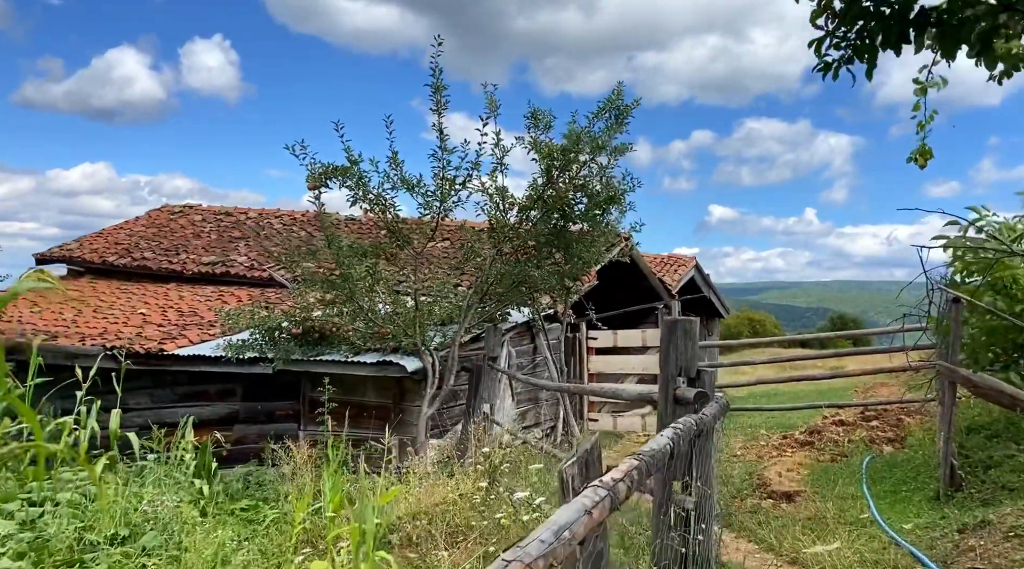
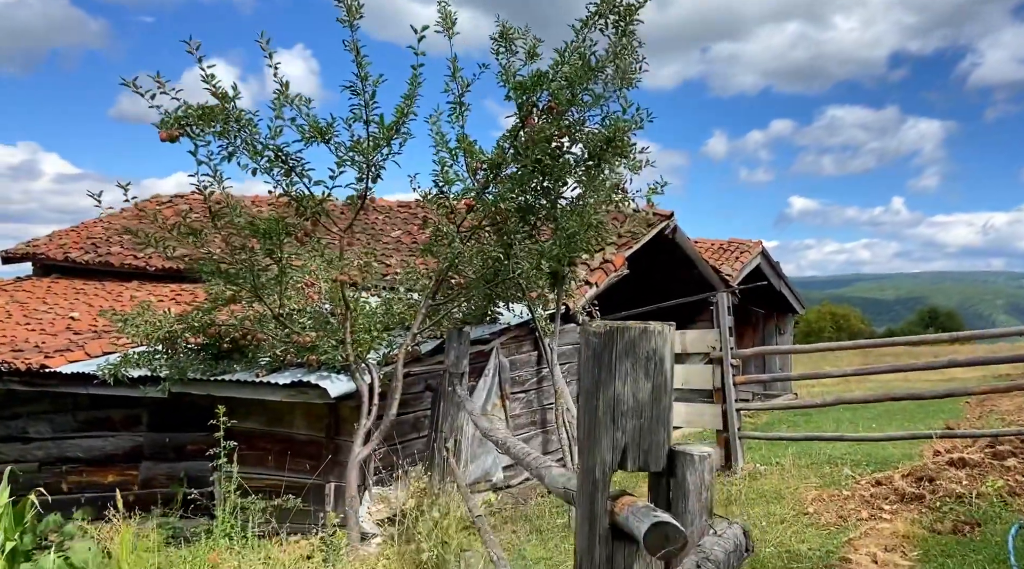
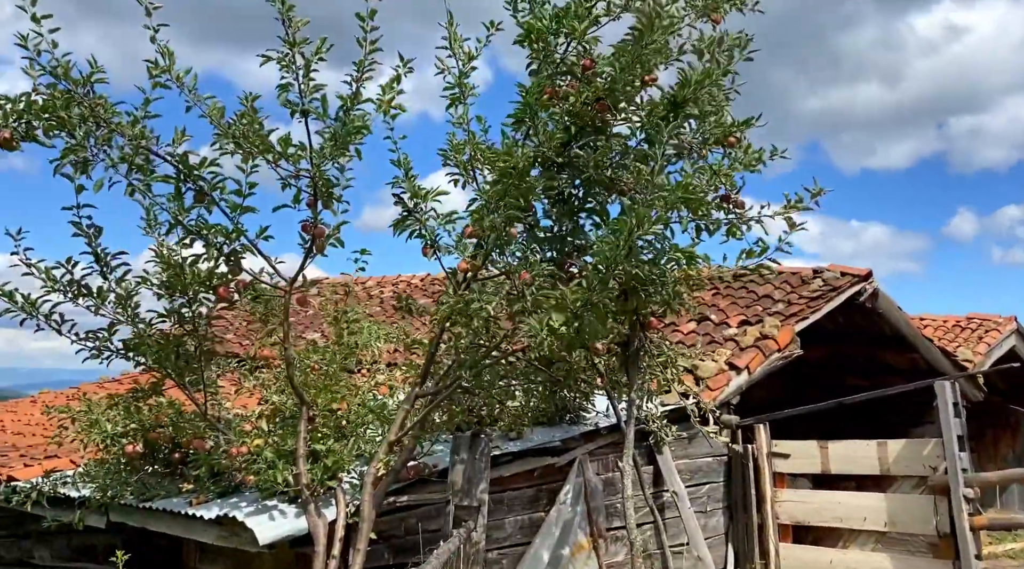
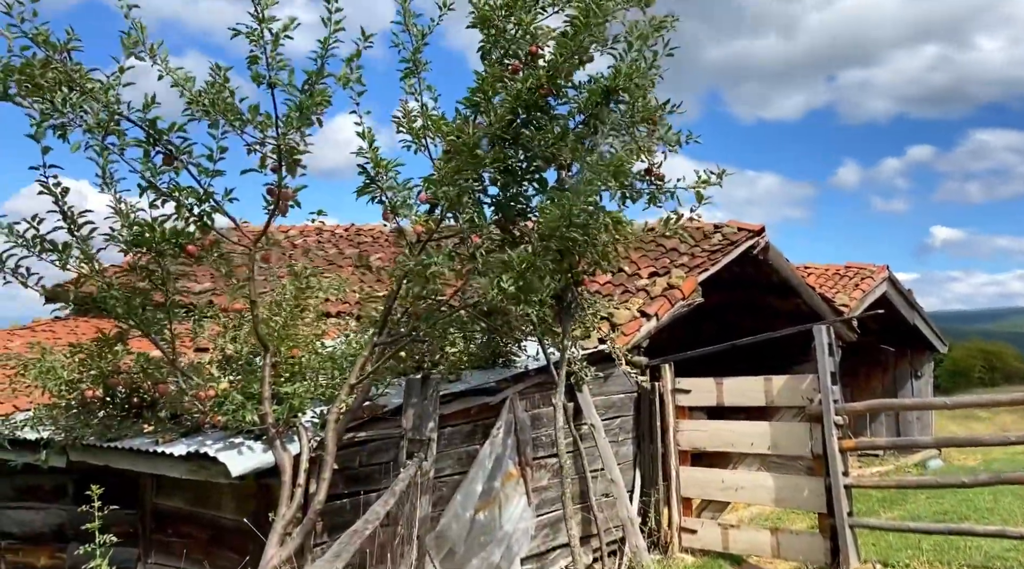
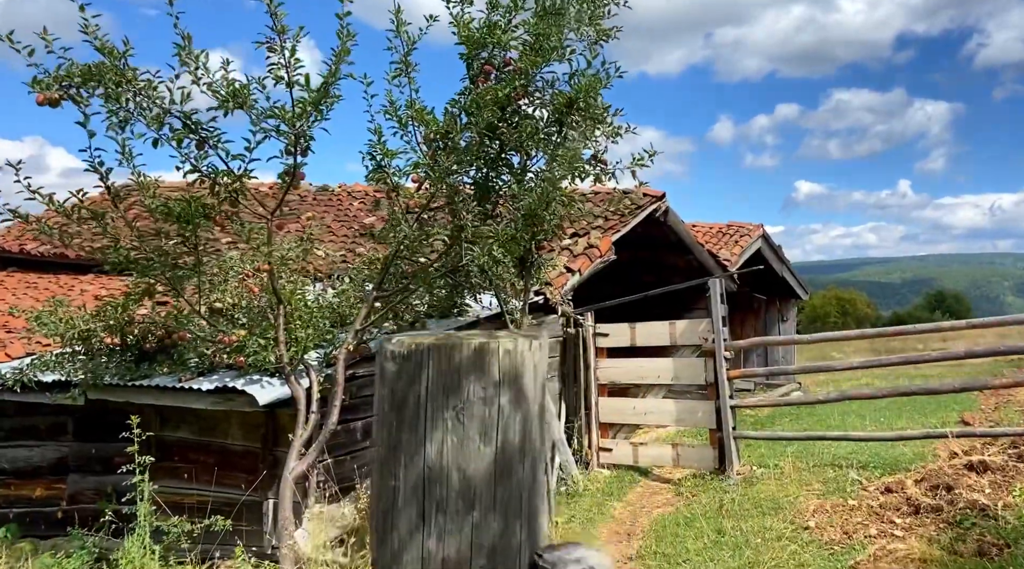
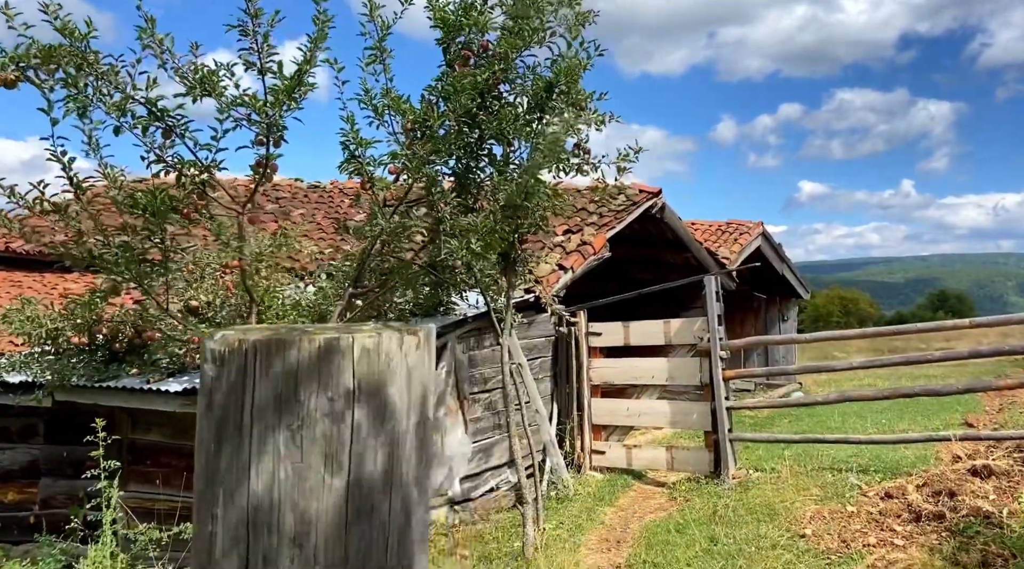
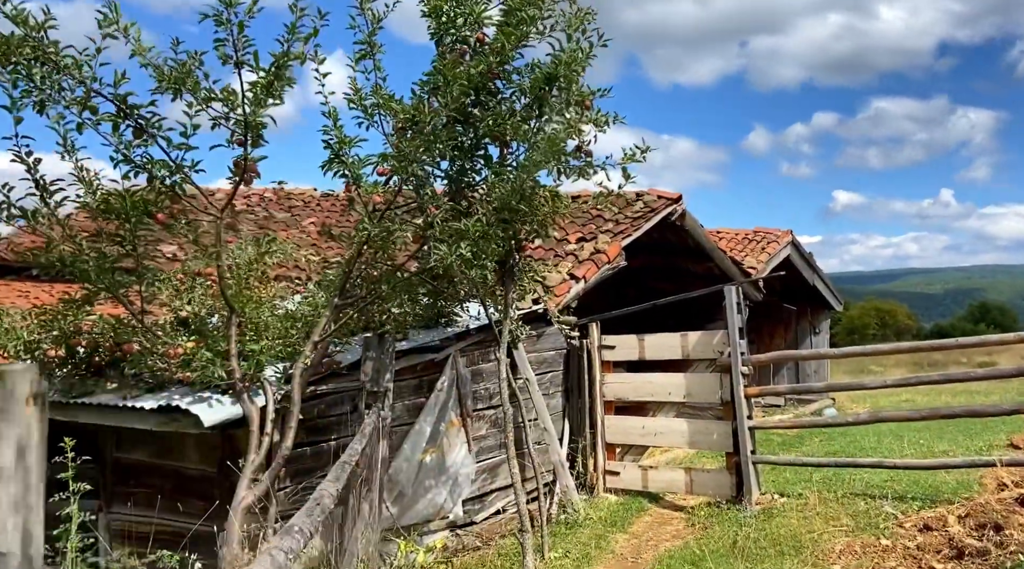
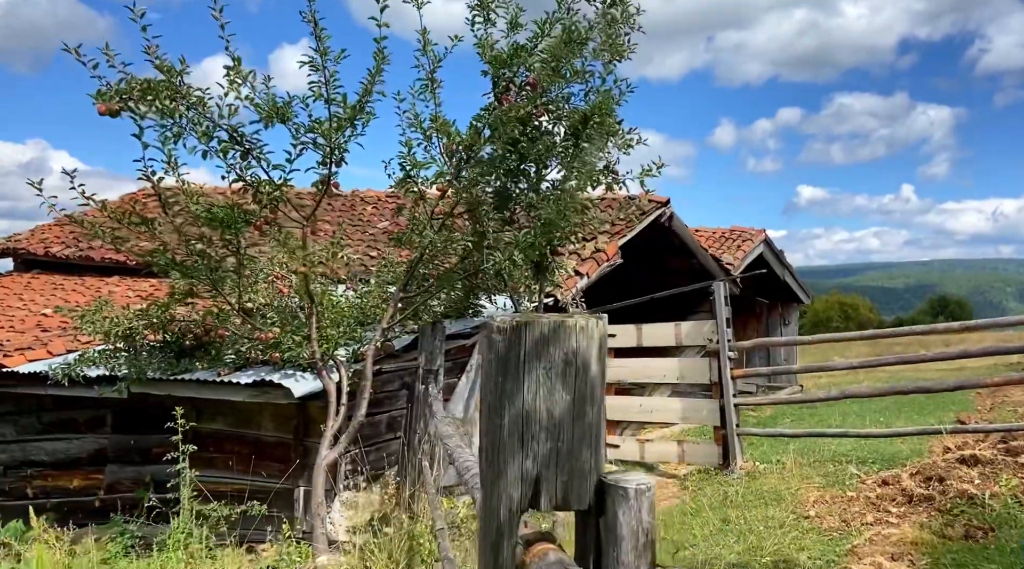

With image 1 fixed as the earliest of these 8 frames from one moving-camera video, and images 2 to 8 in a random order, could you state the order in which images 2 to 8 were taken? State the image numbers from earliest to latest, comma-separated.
2, 8, 5, 6, 7, 4, 3
